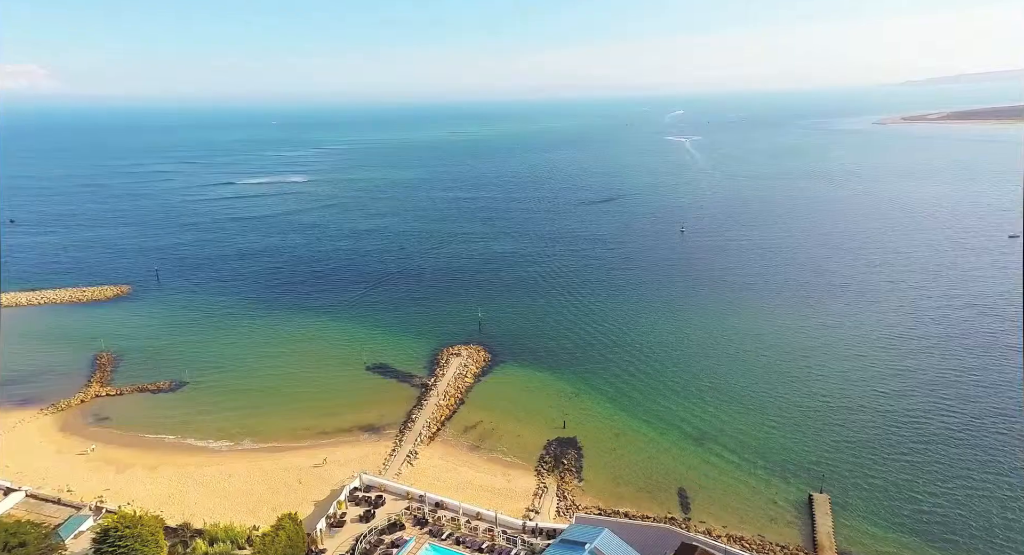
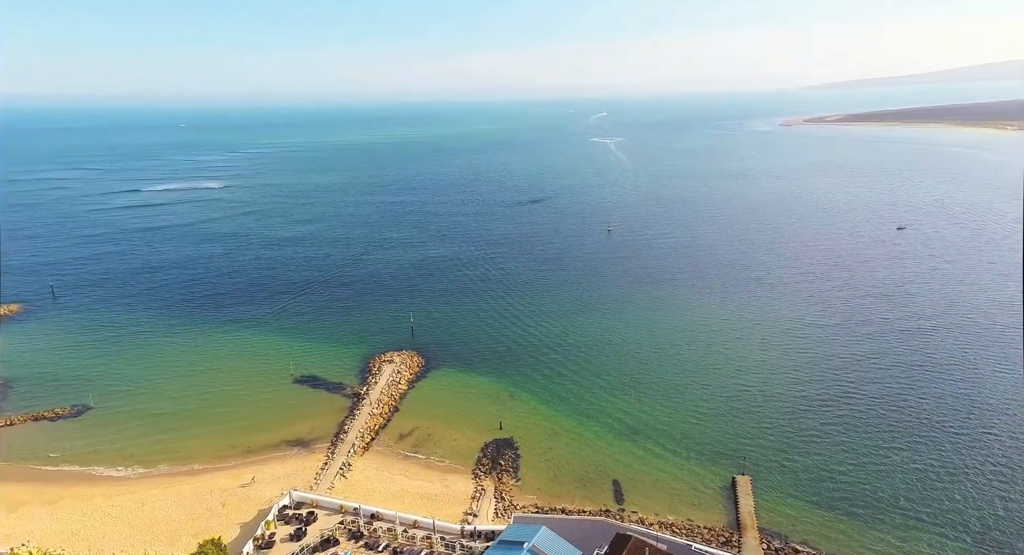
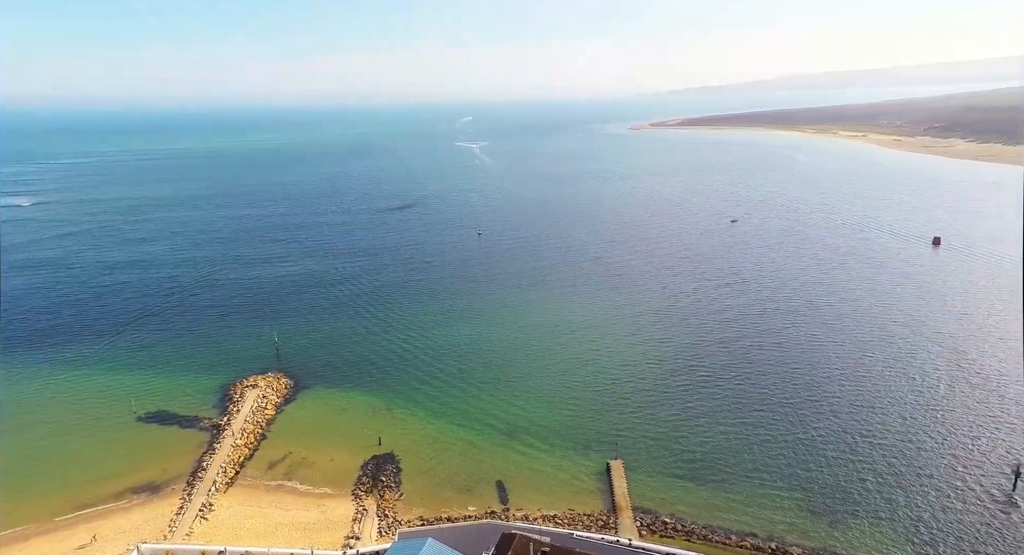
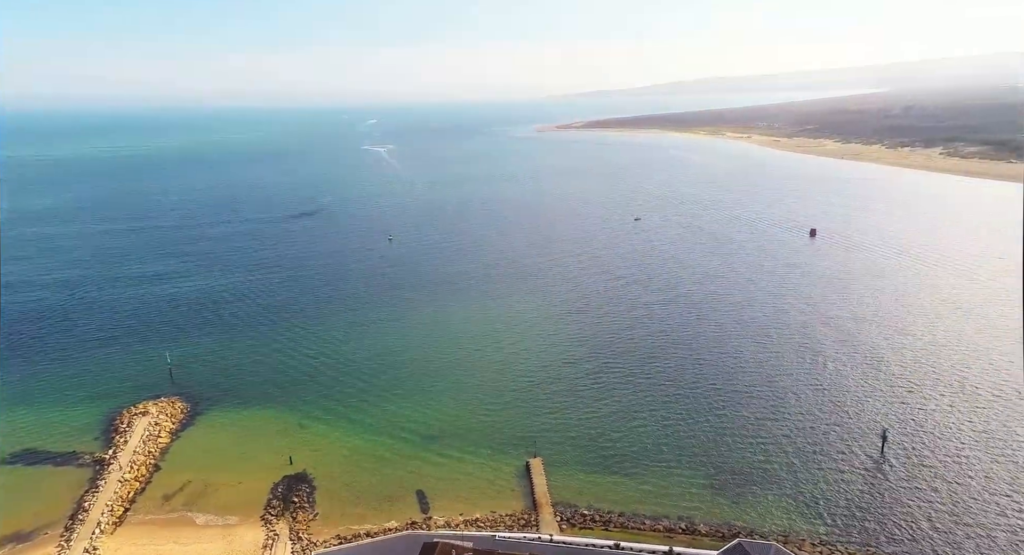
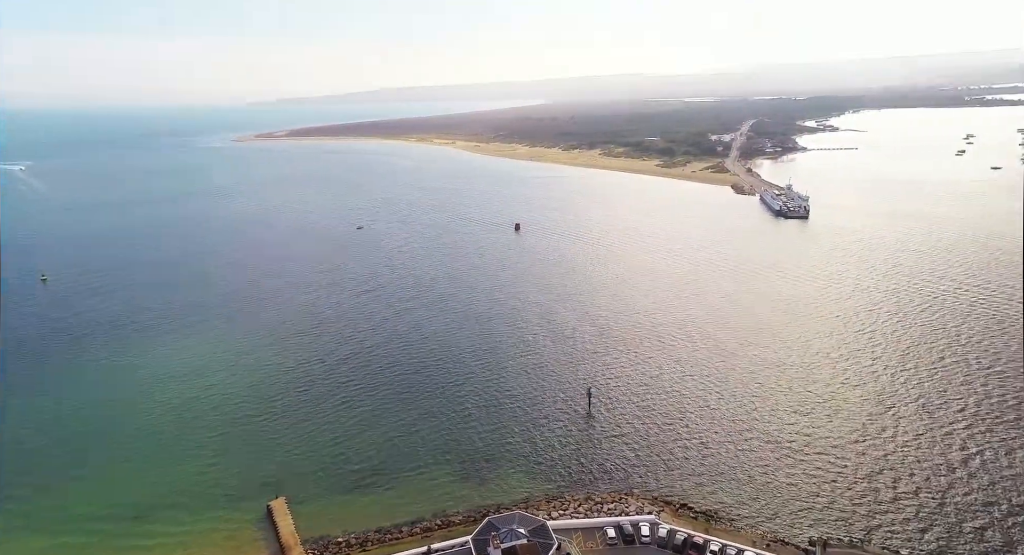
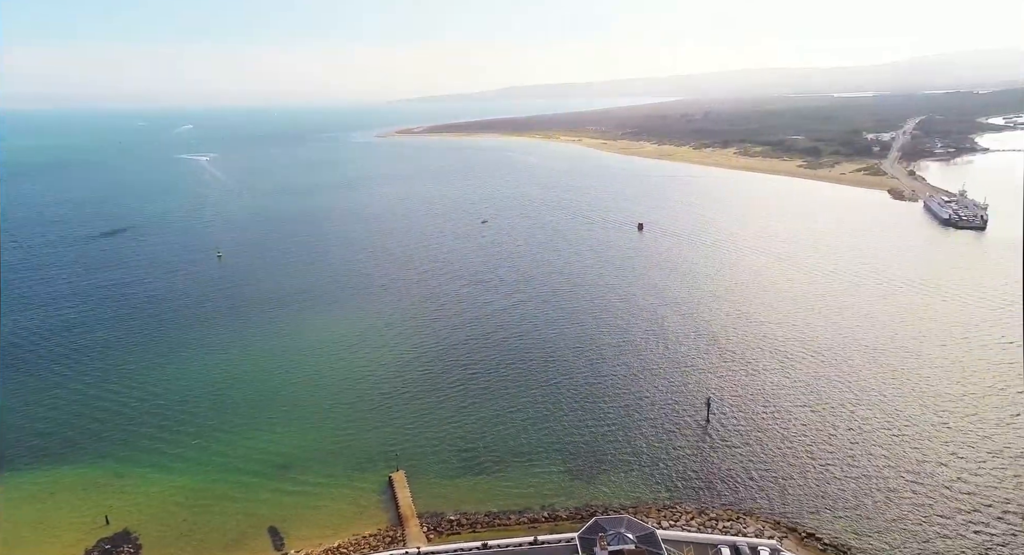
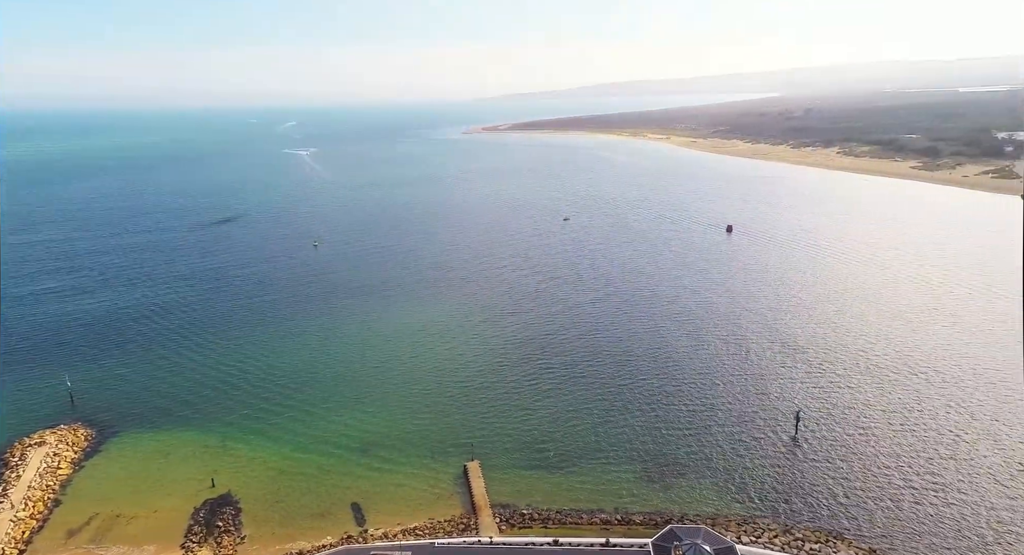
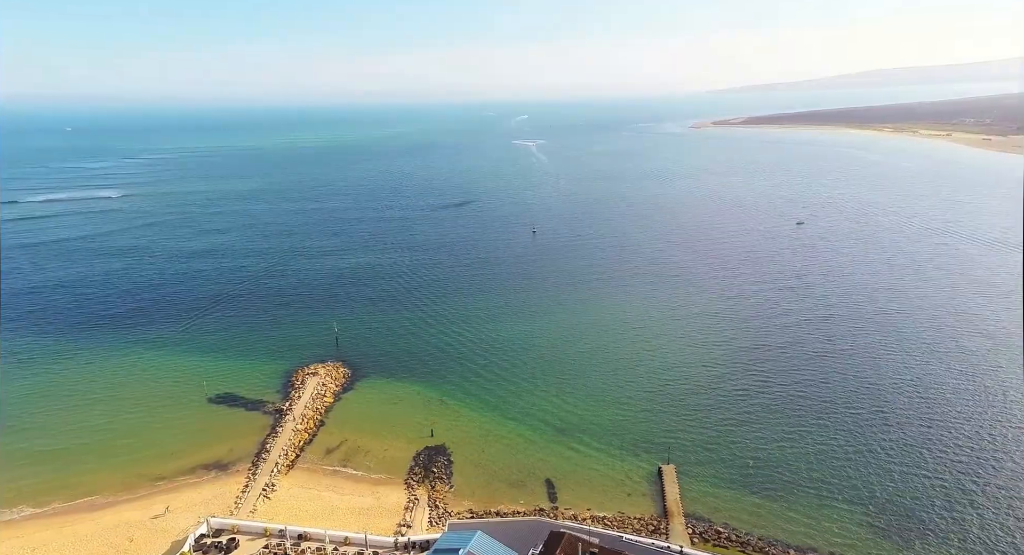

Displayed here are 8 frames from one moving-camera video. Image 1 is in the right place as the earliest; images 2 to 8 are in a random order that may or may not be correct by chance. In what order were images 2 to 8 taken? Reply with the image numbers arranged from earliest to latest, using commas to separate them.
2, 8, 3, 4, 7, 6, 5
